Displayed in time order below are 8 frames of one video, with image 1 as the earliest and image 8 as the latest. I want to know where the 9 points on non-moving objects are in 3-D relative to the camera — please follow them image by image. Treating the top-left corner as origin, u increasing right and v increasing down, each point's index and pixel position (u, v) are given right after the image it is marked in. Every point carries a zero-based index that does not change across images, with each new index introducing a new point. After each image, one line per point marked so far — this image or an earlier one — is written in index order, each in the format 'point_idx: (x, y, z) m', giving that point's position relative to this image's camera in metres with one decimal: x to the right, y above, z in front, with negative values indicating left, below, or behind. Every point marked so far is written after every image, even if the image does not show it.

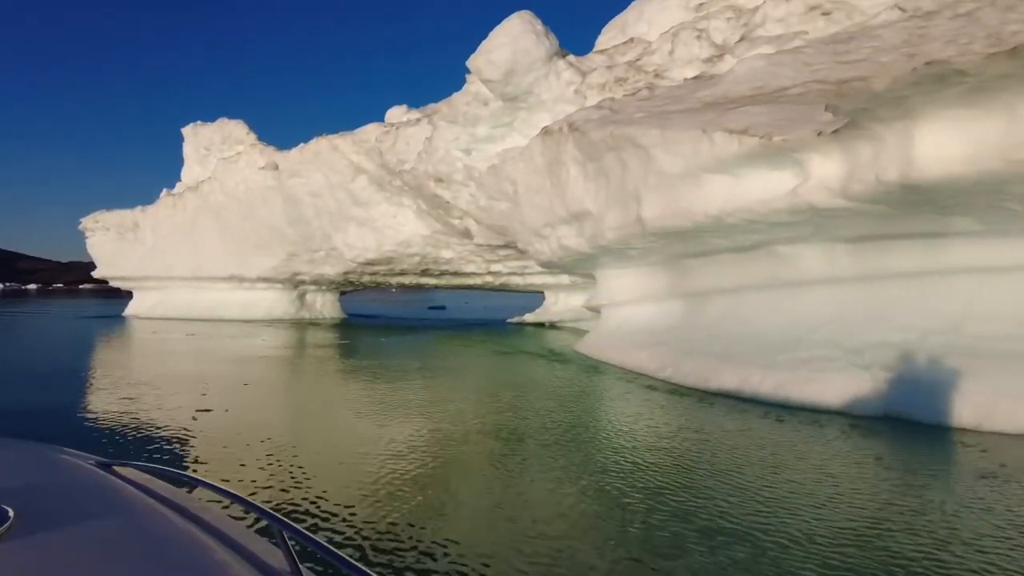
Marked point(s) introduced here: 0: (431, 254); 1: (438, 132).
0: (-2.1, +0.8, +16.9) m
1: (-1.3, +2.8, +12.6) m
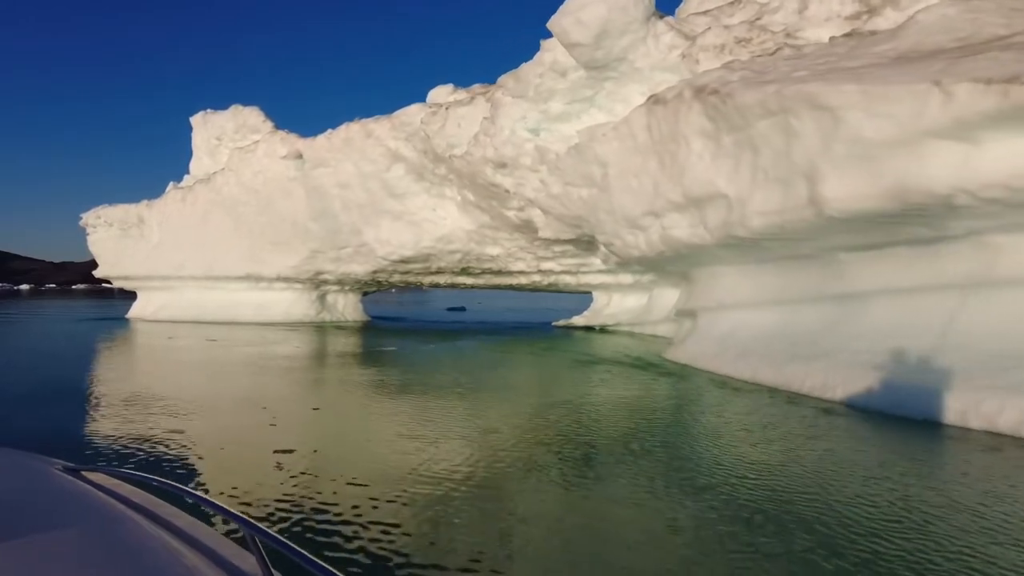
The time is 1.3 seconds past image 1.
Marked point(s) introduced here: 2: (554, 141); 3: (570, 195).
0: (-0.9, +0.8, +15.3) m
1: (-0.1, +2.8, +11.0) m
2: (+0.6, +2.2, +10.5) m
3: (+0.9, +1.4, +10.6) m
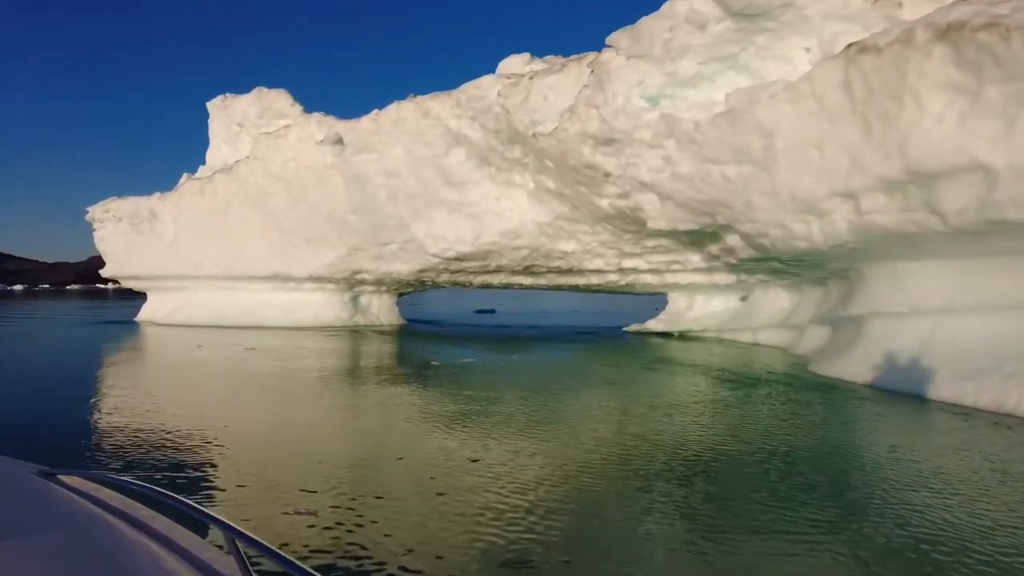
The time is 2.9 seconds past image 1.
0: (+0.6, +0.8, +13.4) m
1: (+1.4, +2.8, +9.1) m
2: (+2.1, +2.2, +8.6) m
3: (+2.4, +1.4, +8.7) m
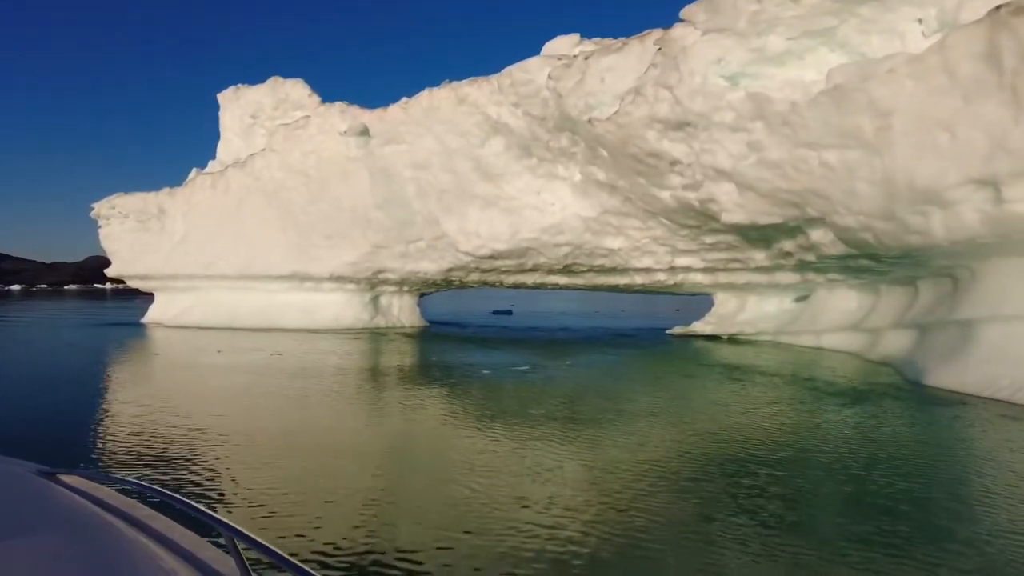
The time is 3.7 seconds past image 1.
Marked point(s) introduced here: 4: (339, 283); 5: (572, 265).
0: (+1.3, +0.8, +12.4) m
1: (+2.1, +2.8, +8.2) m
2: (+2.9, +2.2, +7.7) m
3: (+3.2, +1.4, +7.8) m
4: (-4.2, +0.1, +17.1) m
5: (+1.1, +0.4, +13.3) m
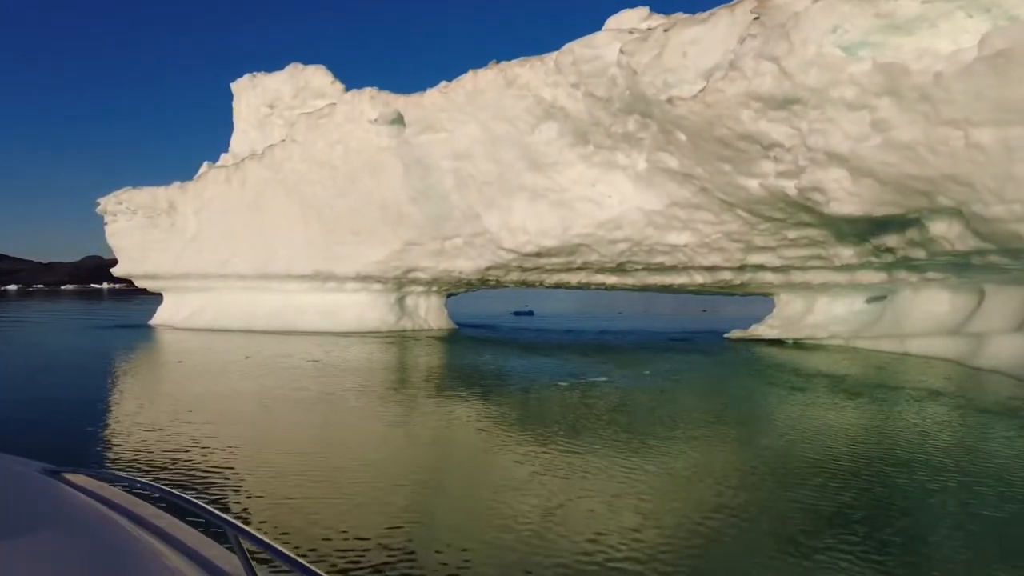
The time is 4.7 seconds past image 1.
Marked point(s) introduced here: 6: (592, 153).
0: (+2.2, +0.8, +11.3) m
1: (+3.0, +2.8, +7.1) m
2: (+3.8, +2.1, +6.6) m
3: (+4.1, +1.4, +6.7) m
4: (-3.4, +0.1, +16.0) m
5: (+2.0, +0.4, +12.2) m
6: (+1.3, +2.1, +11.1) m
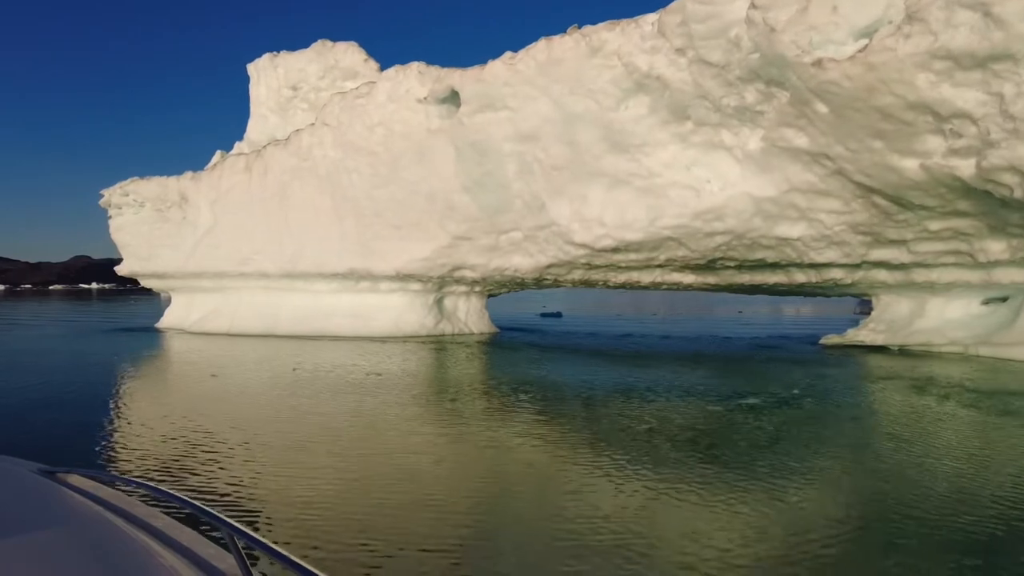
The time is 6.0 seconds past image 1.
0: (+3.4, +0.8, +9.9) m
1: (+4.2, +2.8, +5.6) m
2: (+5.0, +2.1, +5.1) m
3: (+5.3, +1.4, +5.2) m
4: (-2.3, +0.1, +14.4) m
5: (+3.2, +0.4, +10.7) m
6: (+2.4, +2.1, +9.6) m
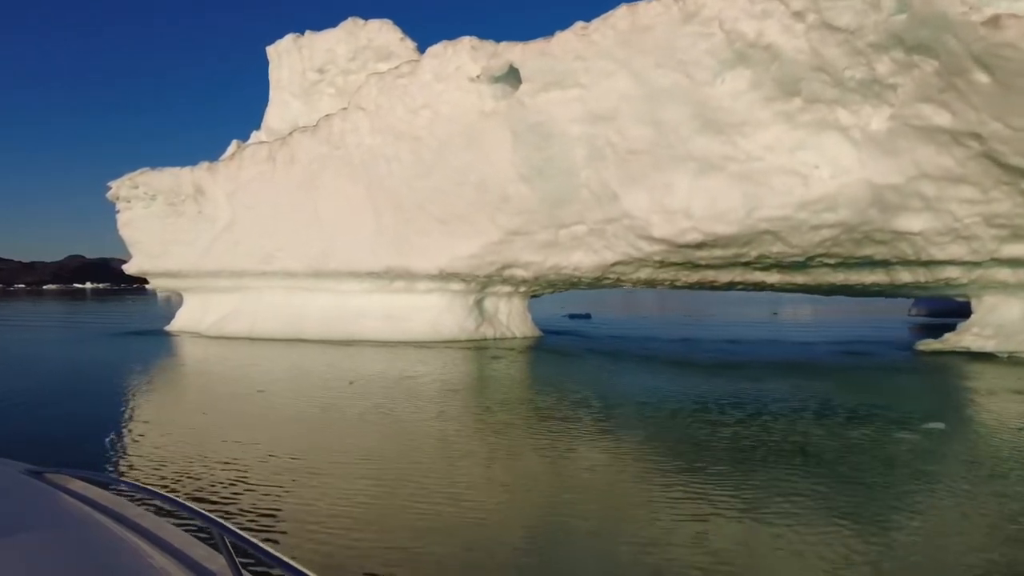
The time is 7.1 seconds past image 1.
0: (+4.4, +0.8, +8.7) m
1: (+5.3, +2.8, +4.4) m
2: (+6.0, +2.1, +3.9) m
3: (+6.4, +1.4, +4.0) m
4: (-1.3, +0.1, +13.2) m
5: (+4.2, +0.4, +9.5) m
6: (+3.4, +2.1, +8.4) m
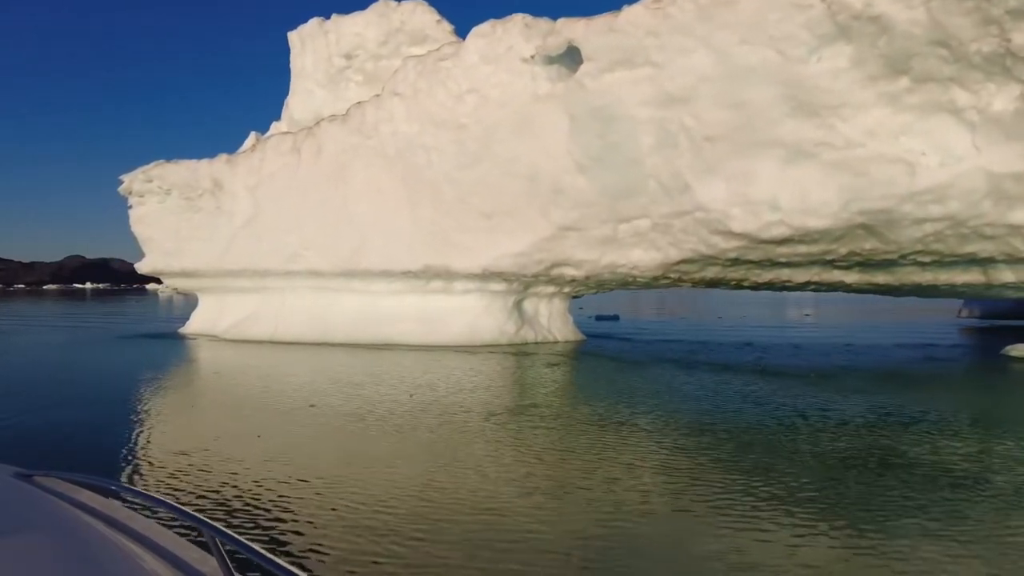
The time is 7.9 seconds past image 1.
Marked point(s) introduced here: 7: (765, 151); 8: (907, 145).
0: (+5.2, +0.8, +7.7) m
1: (+6.1, +2.8, +3.5) m
2: (+6.9, +2.1, +3.0) m
3: (+7.2, +1.4, +3.1) m
4: (-0.5, +0.1, +12.3) m
5: (+5.0, +0.4, +8.6) m
6: (+4.2, +2.1, +7.5) m
7: (+3.1, +1.7, +8.5) m
8: (+4.4, +1.6, +7.7) m
